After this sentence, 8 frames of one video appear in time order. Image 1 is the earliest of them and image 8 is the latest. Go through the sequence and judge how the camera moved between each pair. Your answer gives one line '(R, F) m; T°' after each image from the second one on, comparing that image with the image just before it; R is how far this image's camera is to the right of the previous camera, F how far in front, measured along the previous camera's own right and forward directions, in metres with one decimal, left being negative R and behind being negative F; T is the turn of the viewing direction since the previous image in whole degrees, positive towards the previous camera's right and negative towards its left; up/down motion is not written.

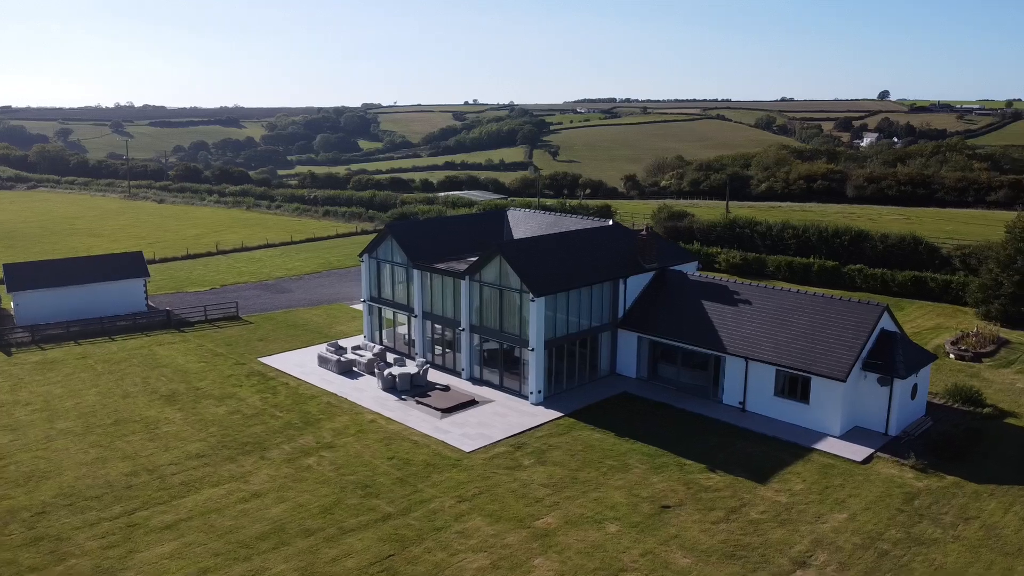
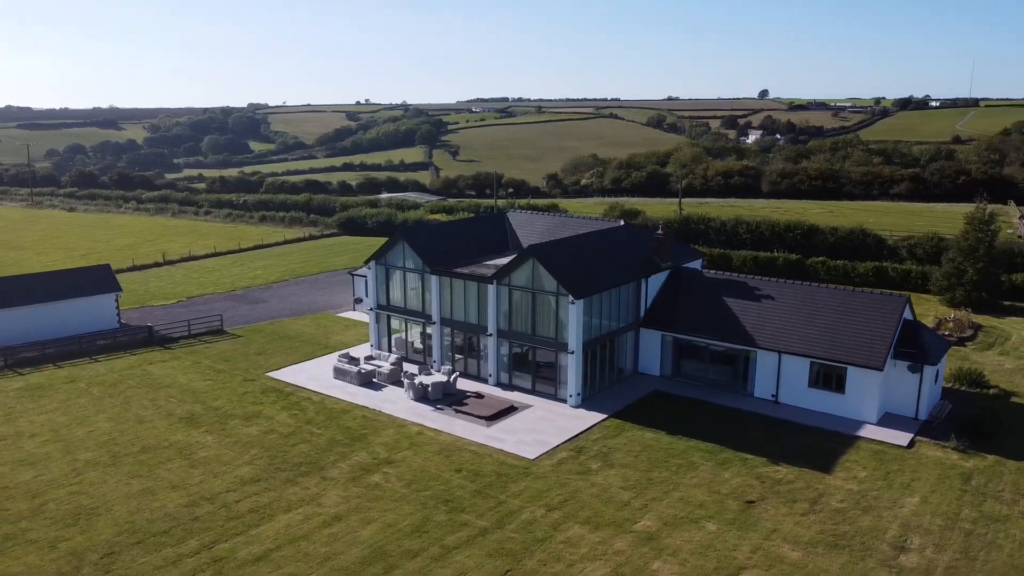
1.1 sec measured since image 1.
(-4.5, +0.6) m; +7°
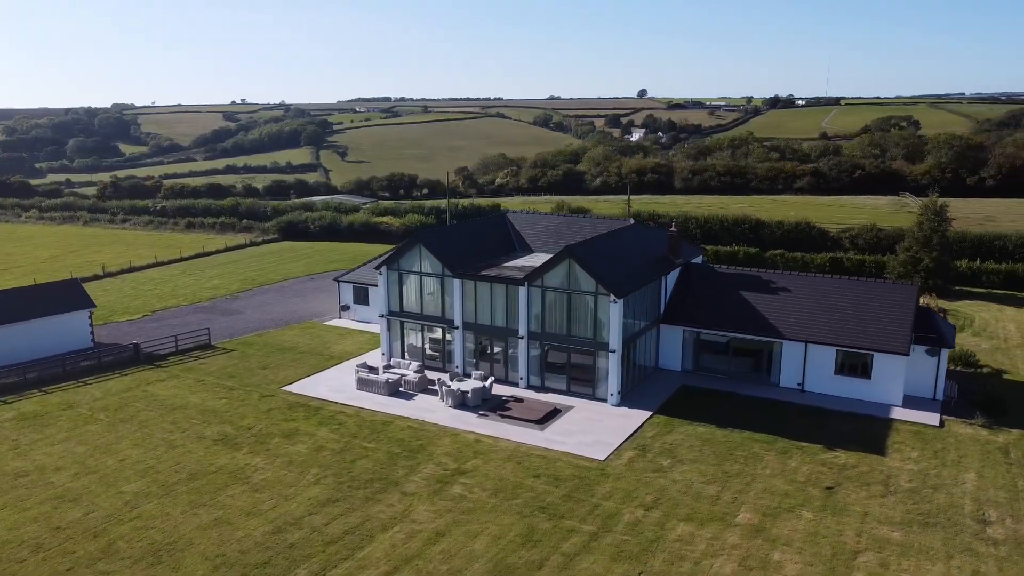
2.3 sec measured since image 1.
(-4.9, +0.6) m; +8°
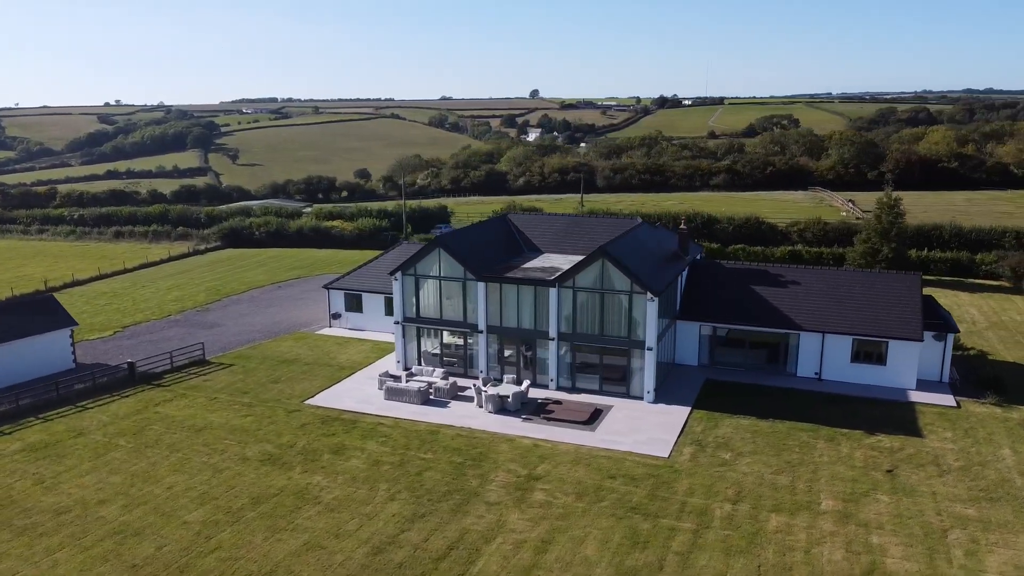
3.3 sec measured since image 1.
(-4.5, +0.6) m; +7°
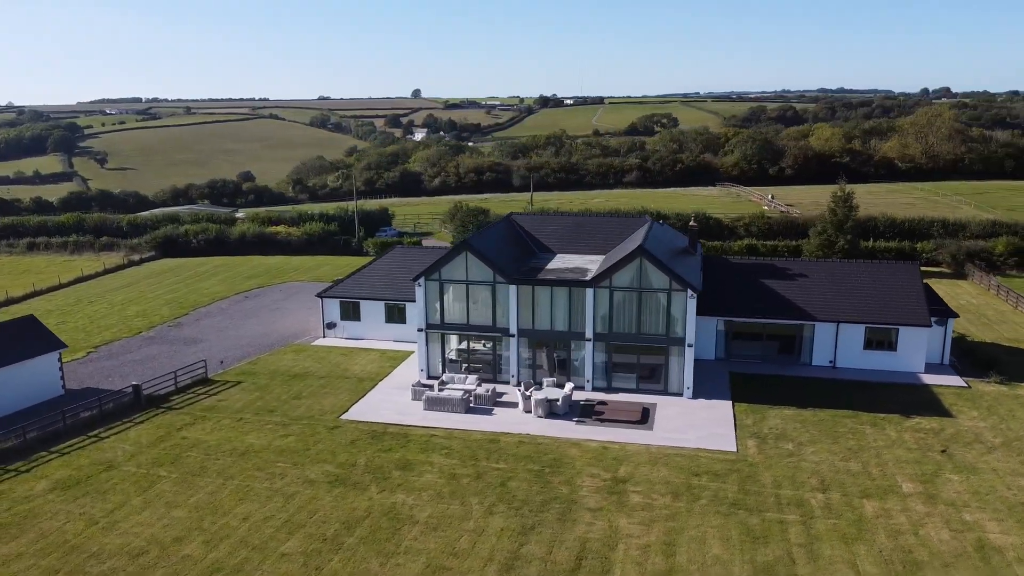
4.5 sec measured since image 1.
(-5.0, +0.8) m; +8°
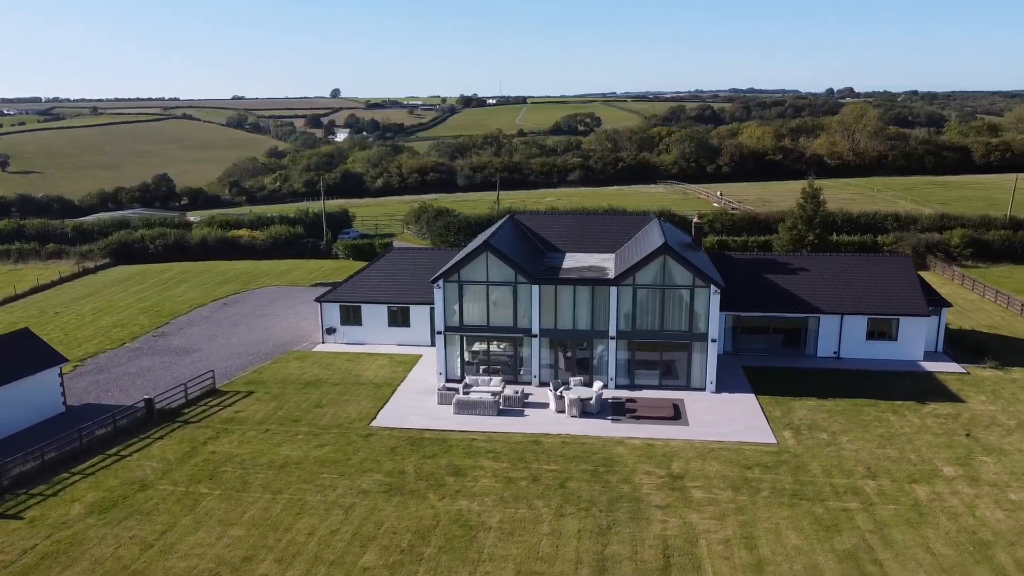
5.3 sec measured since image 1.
(-3.4, +0.4) m; +5°
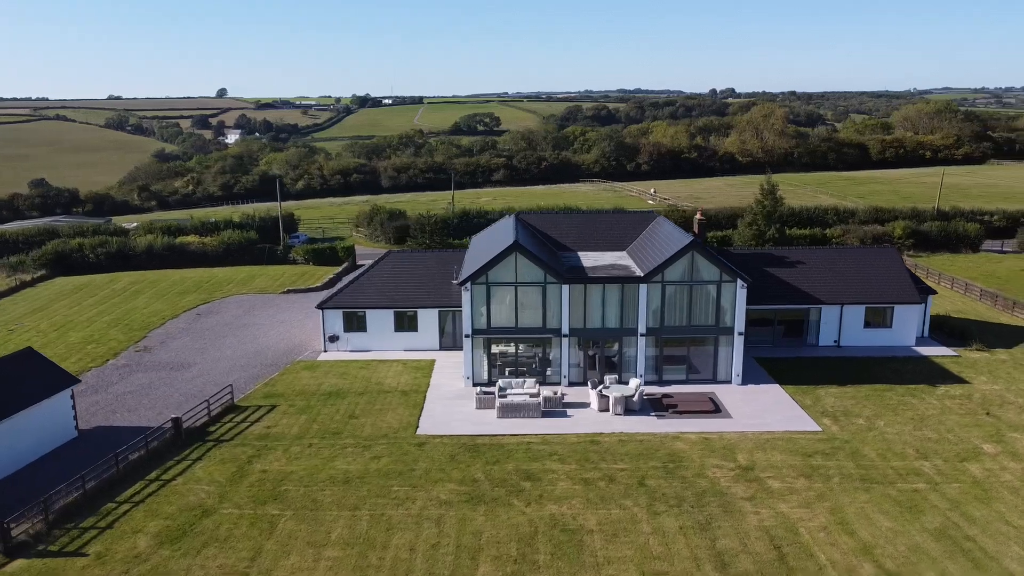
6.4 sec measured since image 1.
(-4.5, +0.6) m; +7°
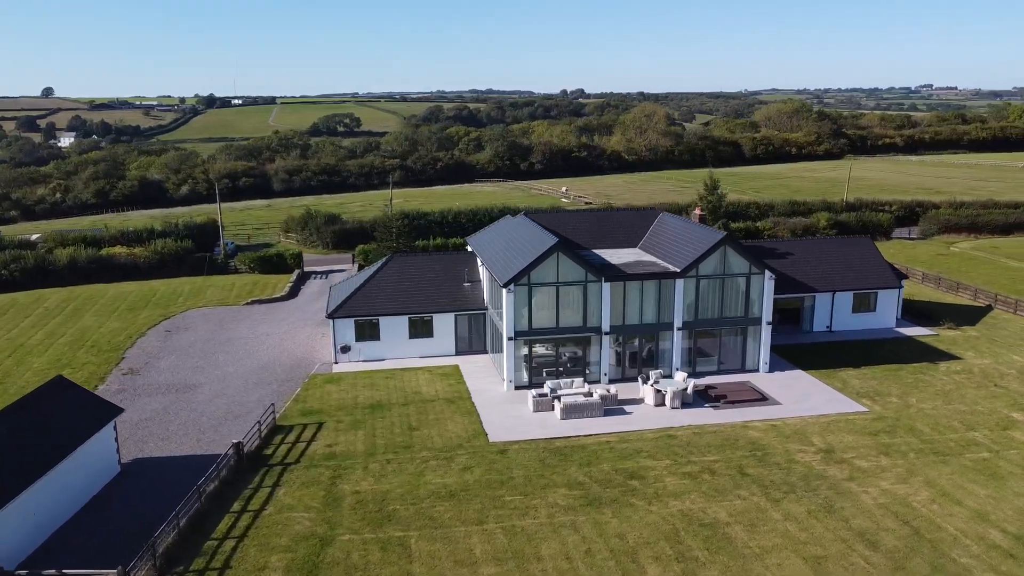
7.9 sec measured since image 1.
(-6.1, +0.9) m; +10°
